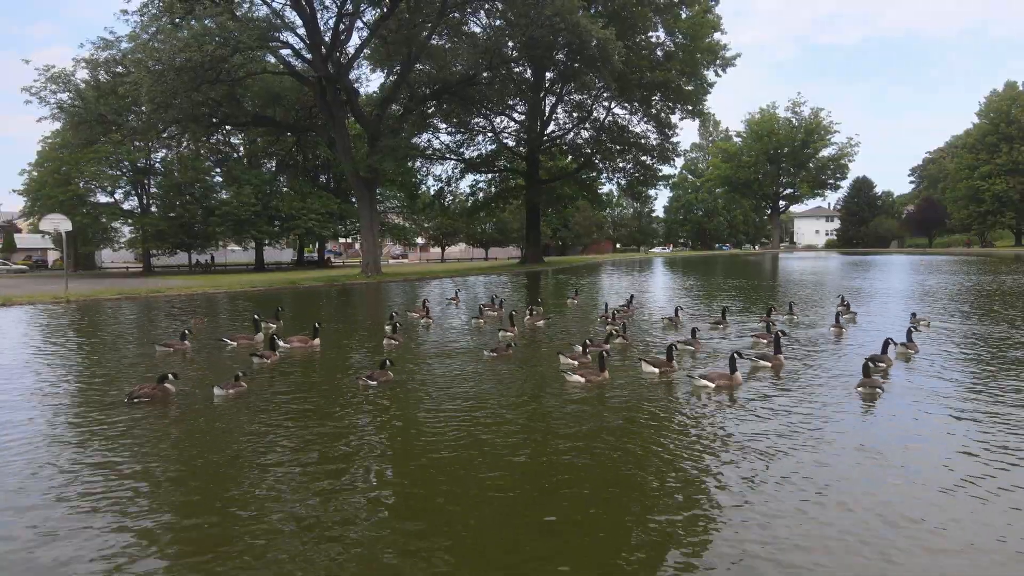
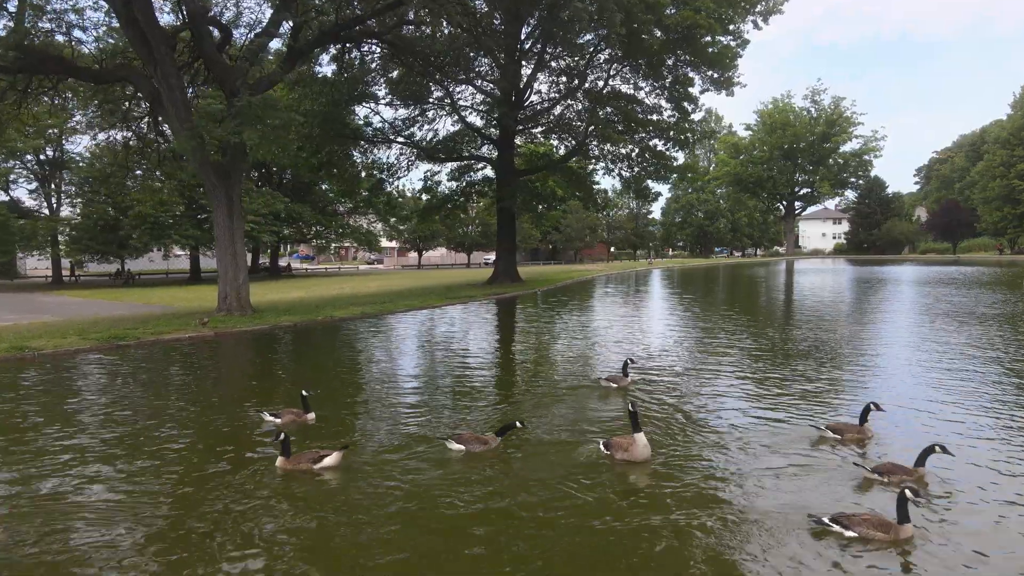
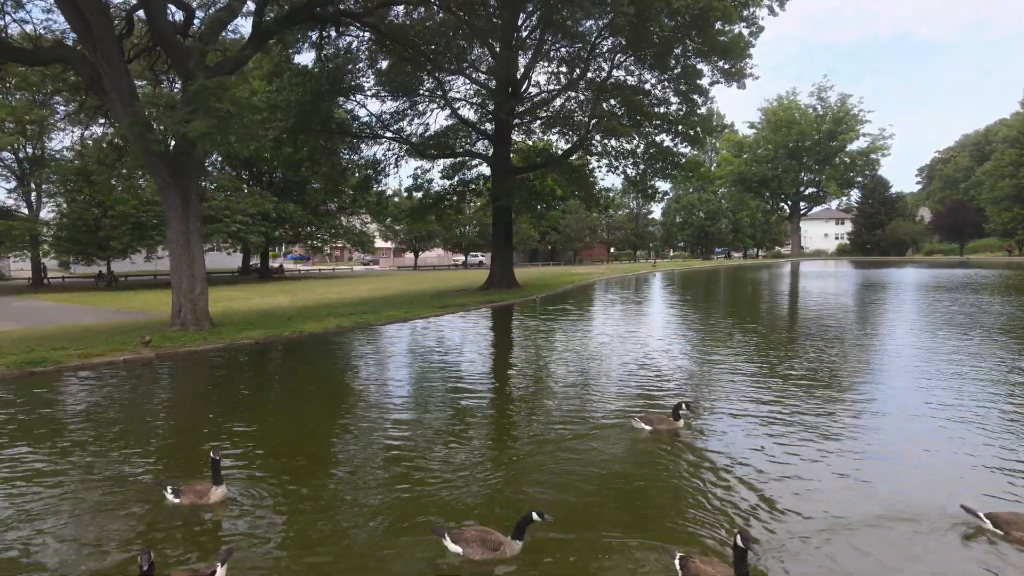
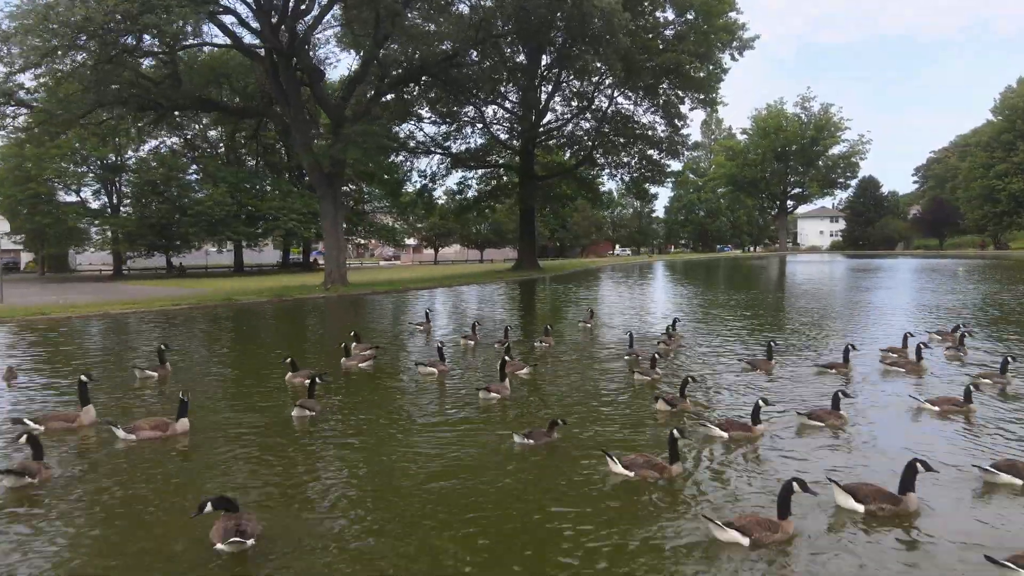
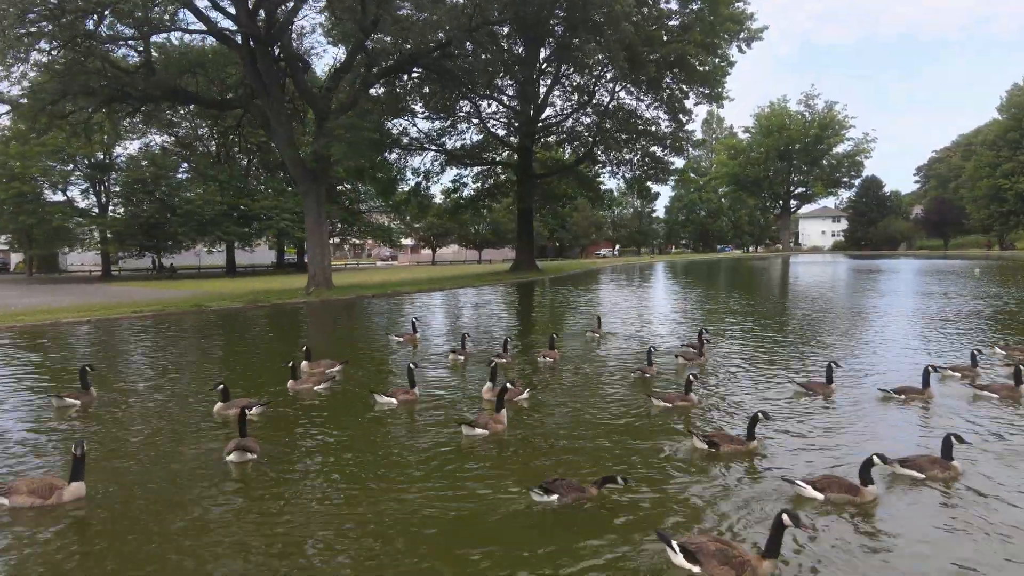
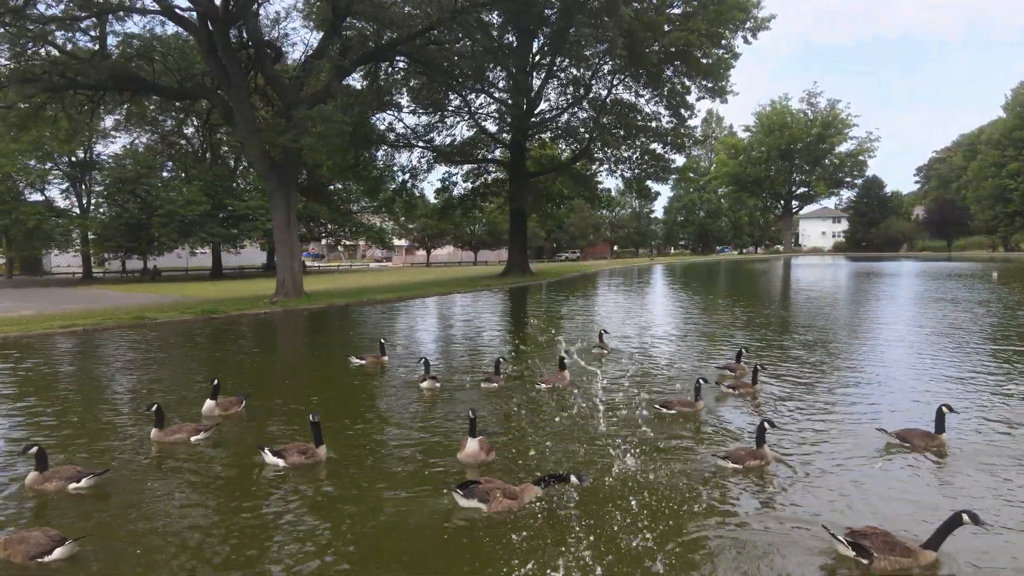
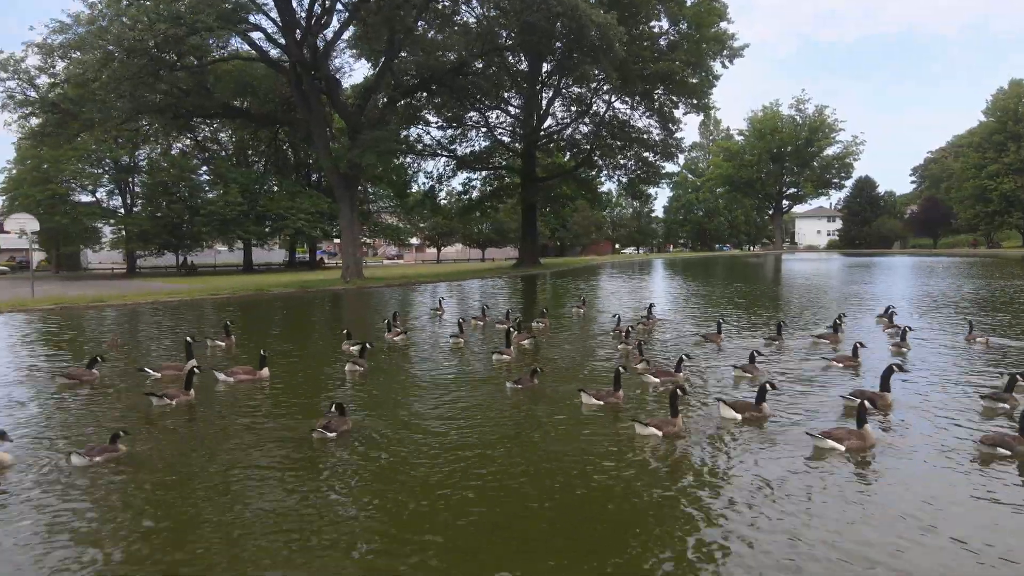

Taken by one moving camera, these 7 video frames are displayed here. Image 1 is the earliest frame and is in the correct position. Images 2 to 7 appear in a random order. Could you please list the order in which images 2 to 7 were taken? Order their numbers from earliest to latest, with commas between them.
7, 4, 5, 6, 2, 3
